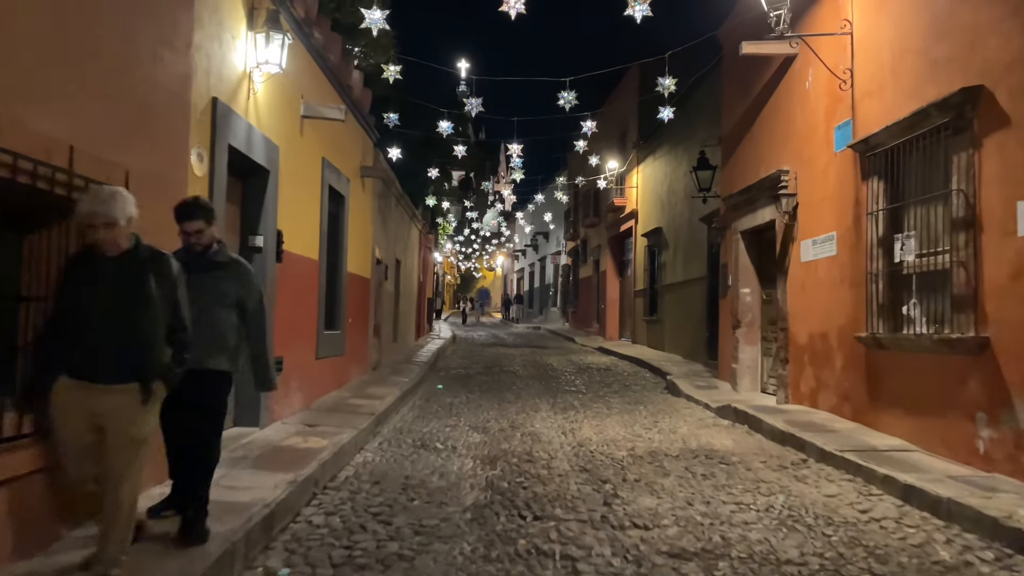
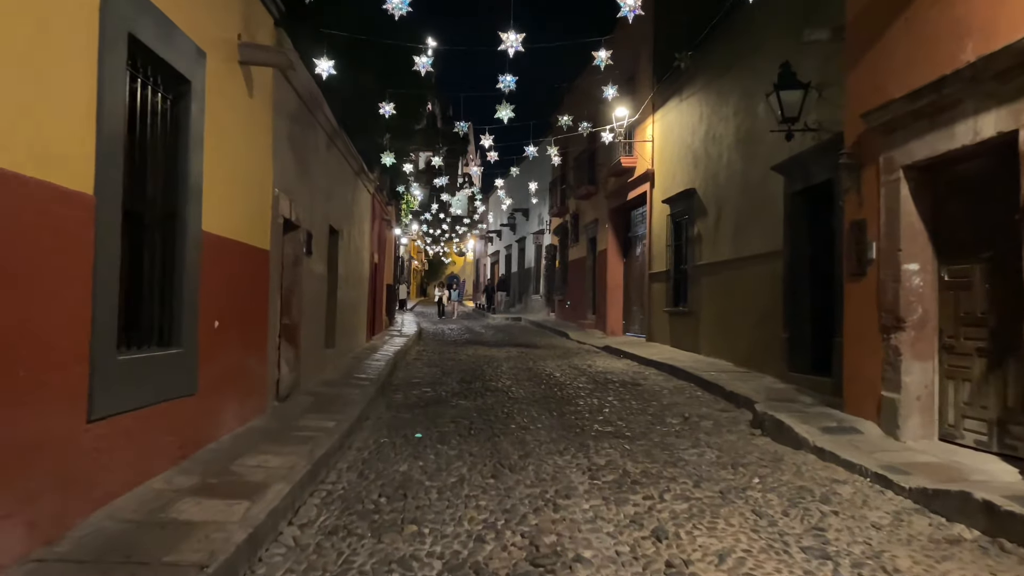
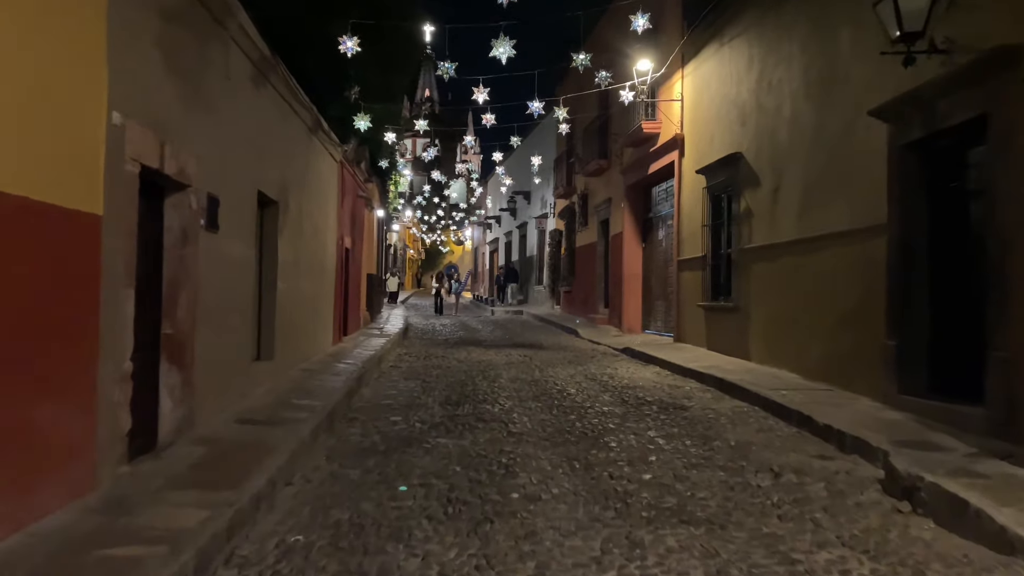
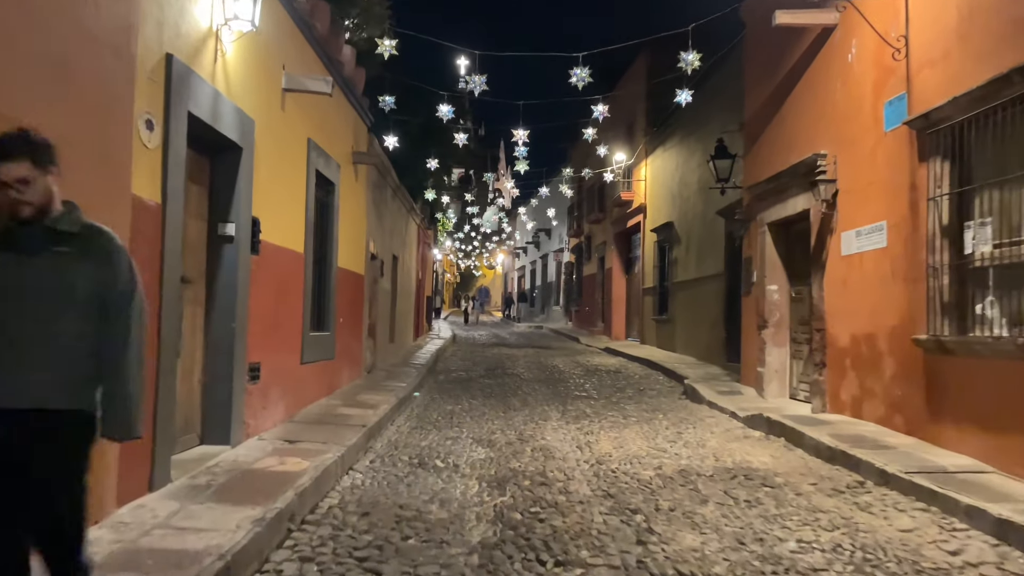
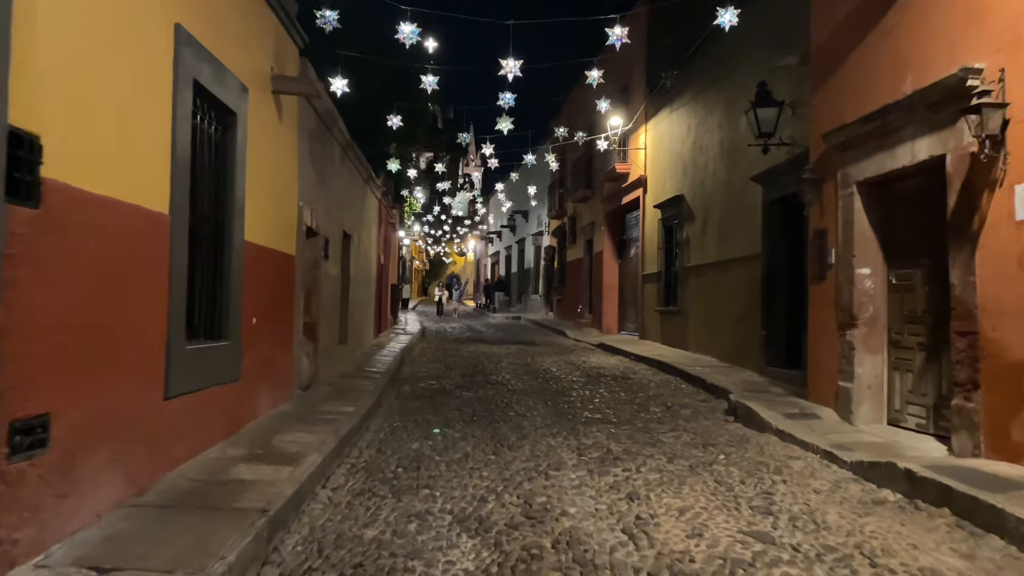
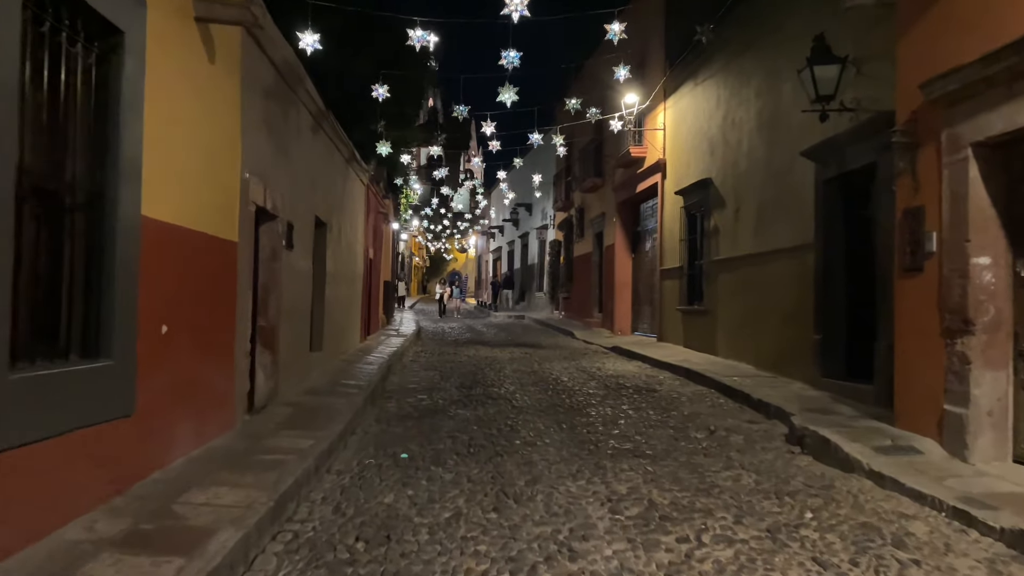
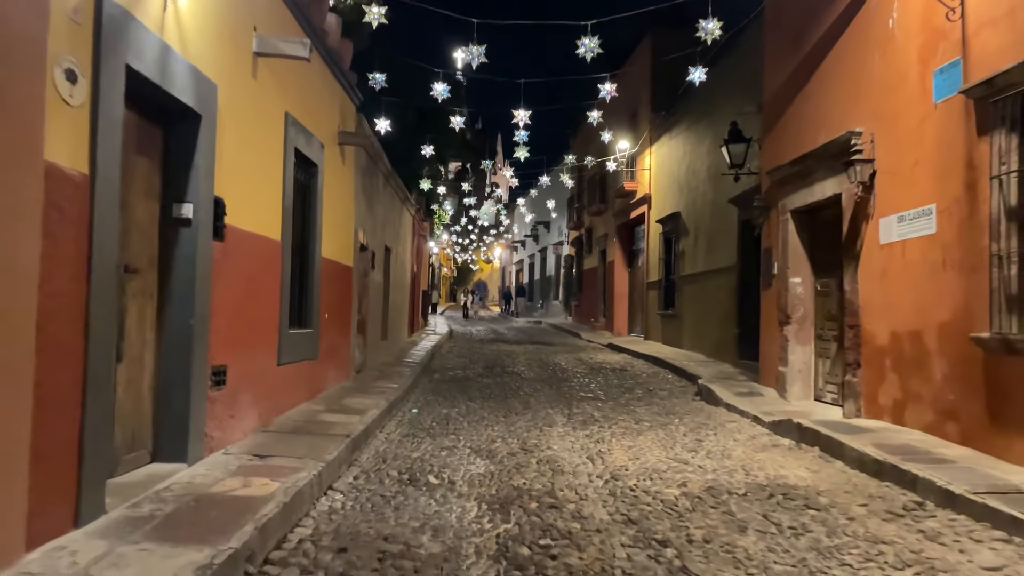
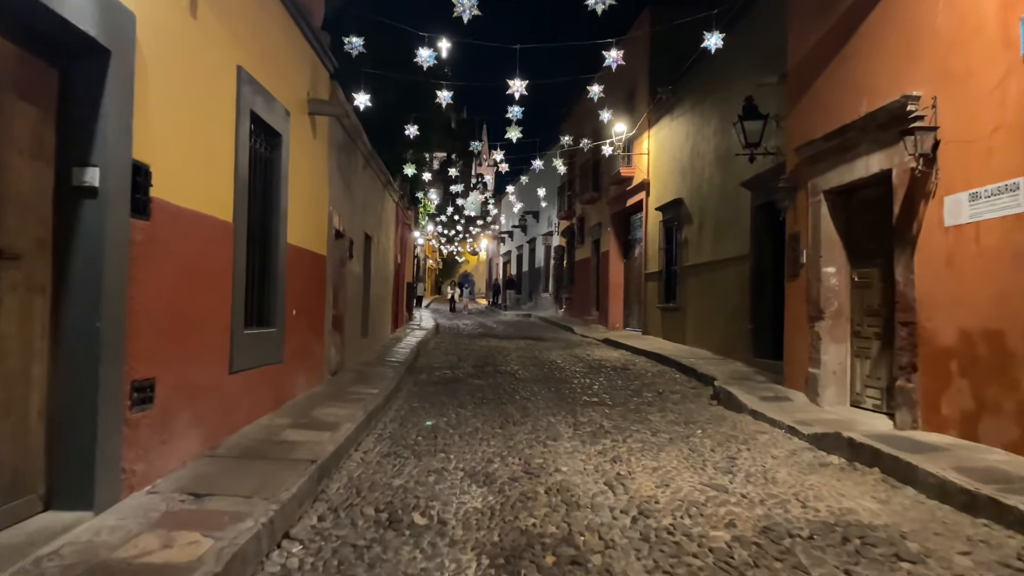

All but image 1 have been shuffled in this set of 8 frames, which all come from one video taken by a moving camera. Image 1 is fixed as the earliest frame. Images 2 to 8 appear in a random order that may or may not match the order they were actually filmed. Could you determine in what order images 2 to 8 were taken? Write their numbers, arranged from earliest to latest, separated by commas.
4, 7, 8, 5, 2, 6, 3
